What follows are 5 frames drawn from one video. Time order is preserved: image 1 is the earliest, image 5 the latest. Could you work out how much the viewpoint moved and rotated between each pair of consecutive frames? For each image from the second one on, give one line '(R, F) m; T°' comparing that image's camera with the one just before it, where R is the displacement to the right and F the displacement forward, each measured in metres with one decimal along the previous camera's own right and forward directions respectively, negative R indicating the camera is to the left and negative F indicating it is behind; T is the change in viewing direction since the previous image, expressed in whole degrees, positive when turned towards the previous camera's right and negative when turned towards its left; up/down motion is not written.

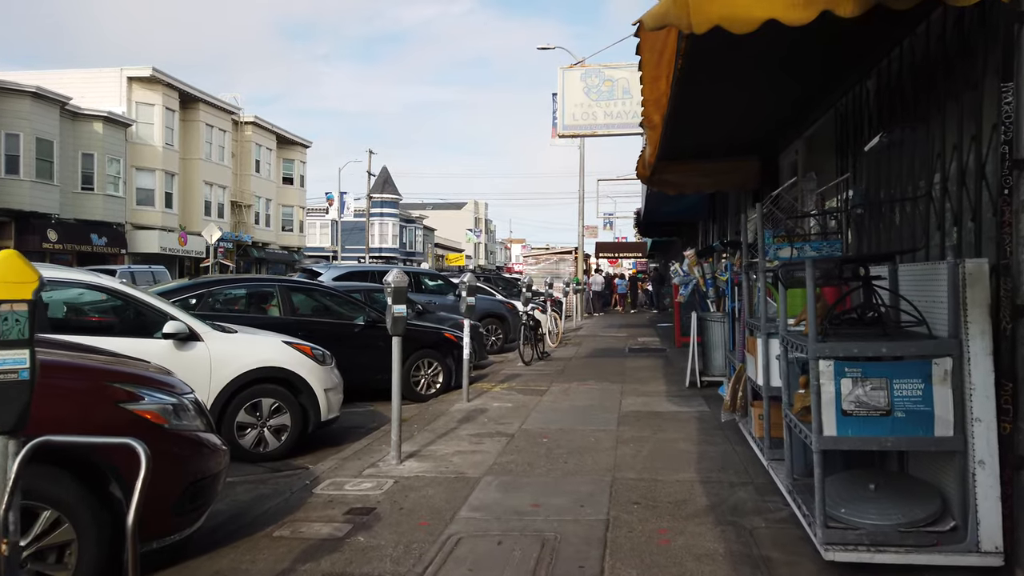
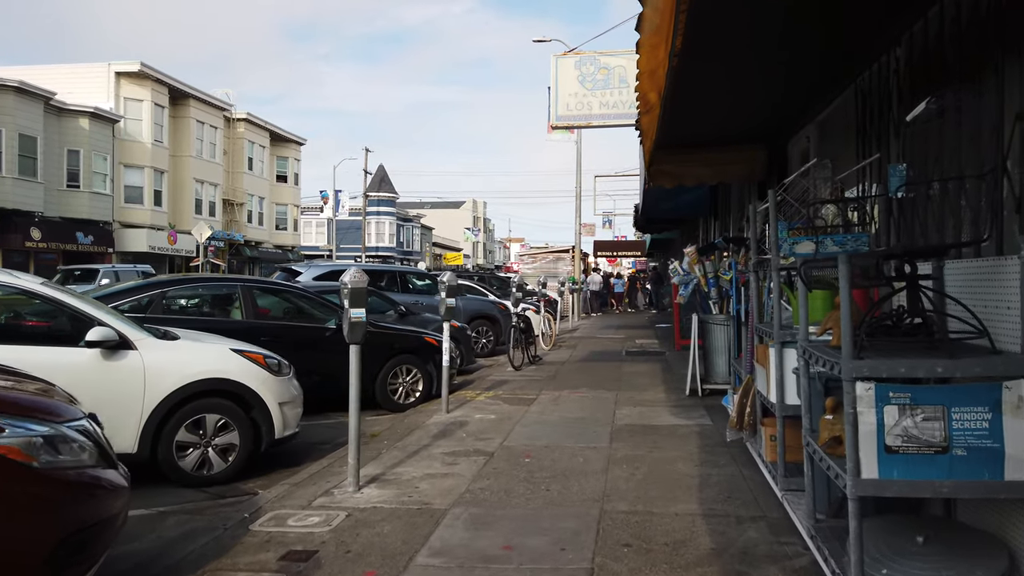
(+0.2, +0.8) m; 0°
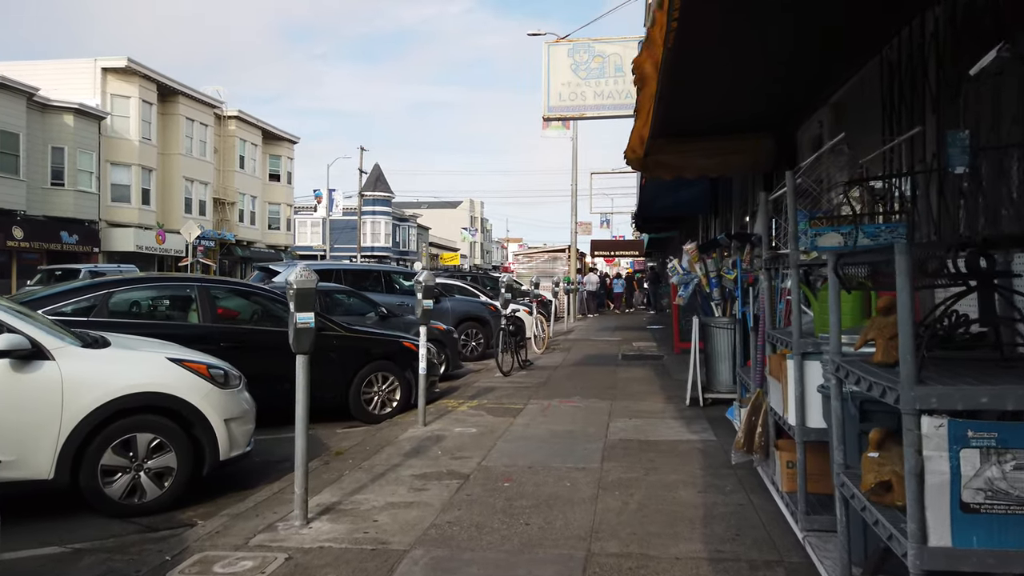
(+0.2, +0.8) m; 0°
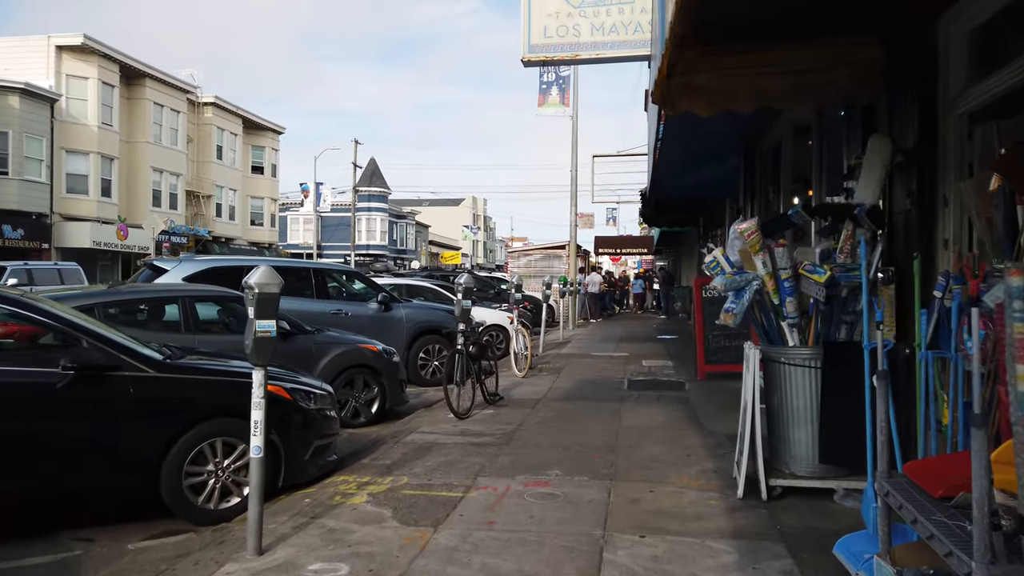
(+0.5, +3.6) m; -1°
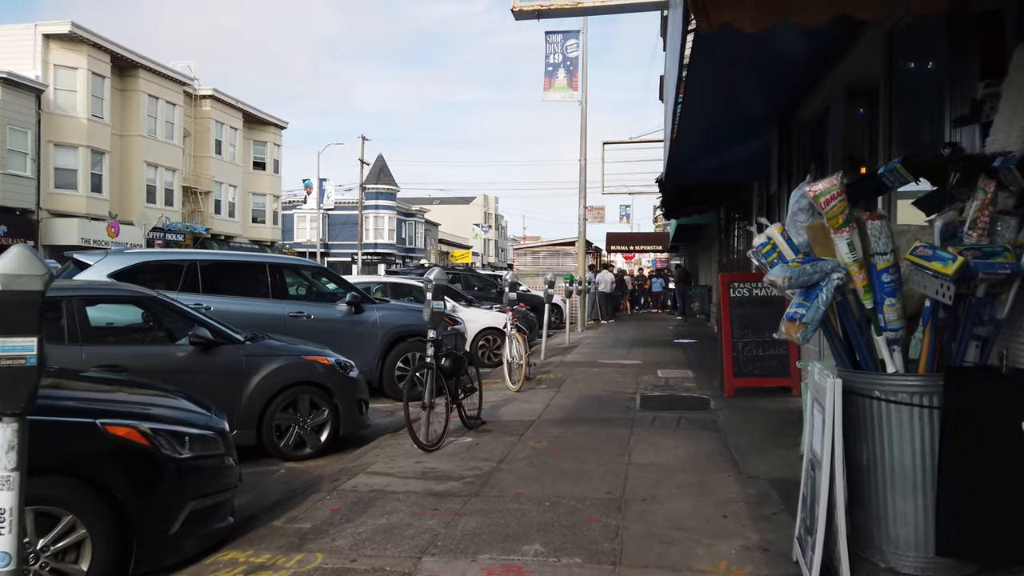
(+0.3, +1.8) m; -1°
